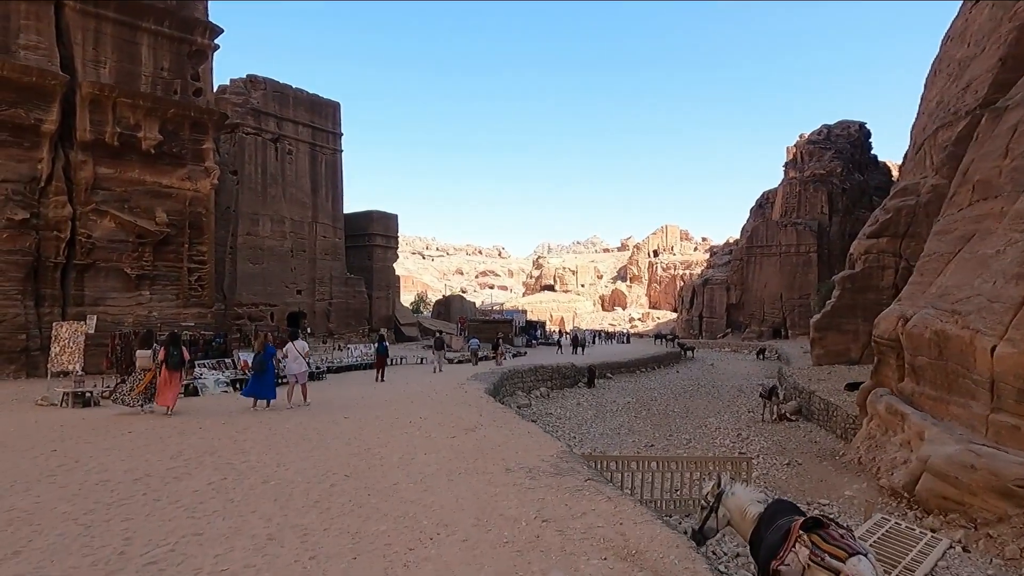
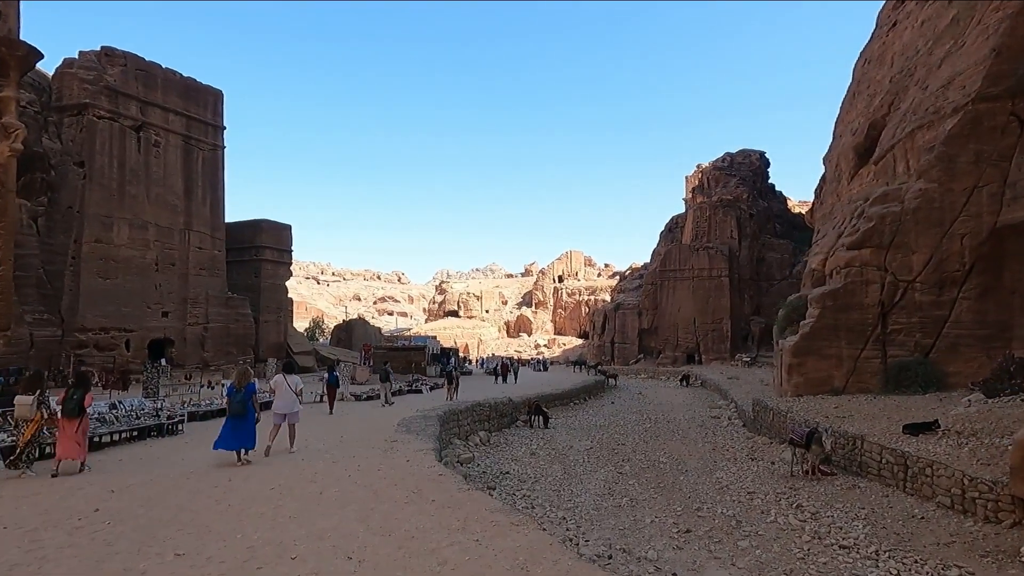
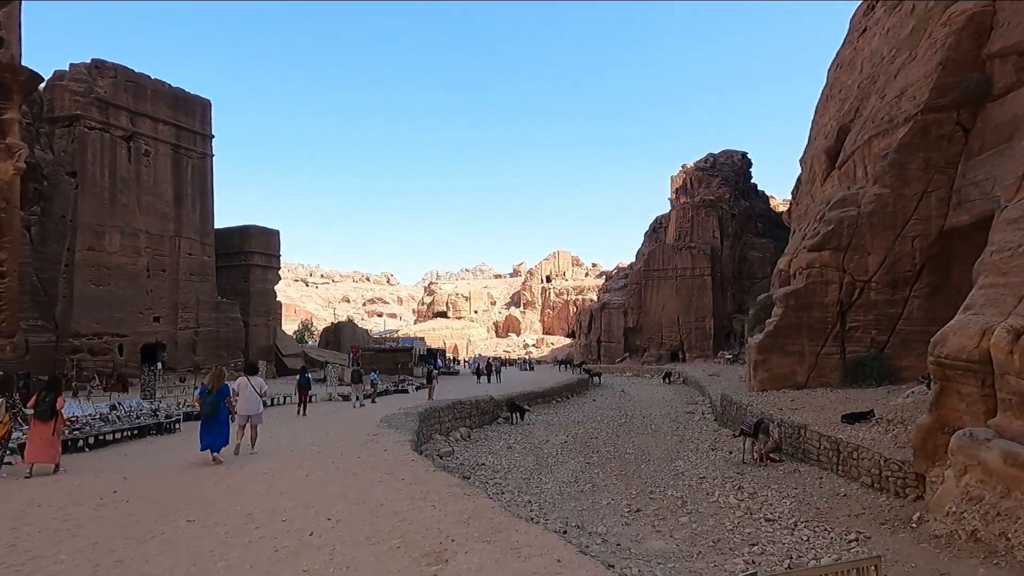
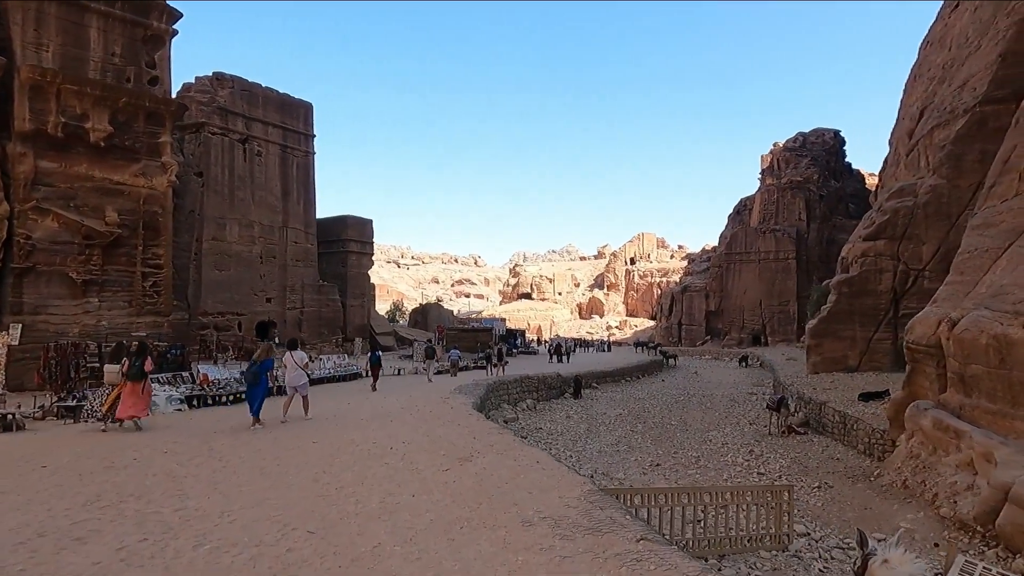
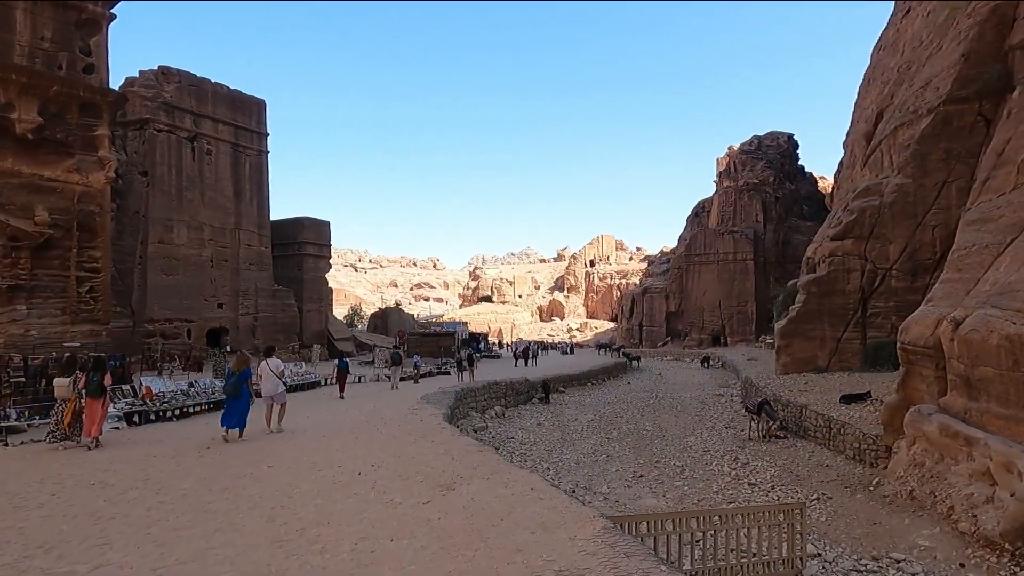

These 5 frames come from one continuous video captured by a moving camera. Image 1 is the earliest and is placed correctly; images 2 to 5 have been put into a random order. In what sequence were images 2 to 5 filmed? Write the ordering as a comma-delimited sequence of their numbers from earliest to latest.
4, 5, 3, 2
